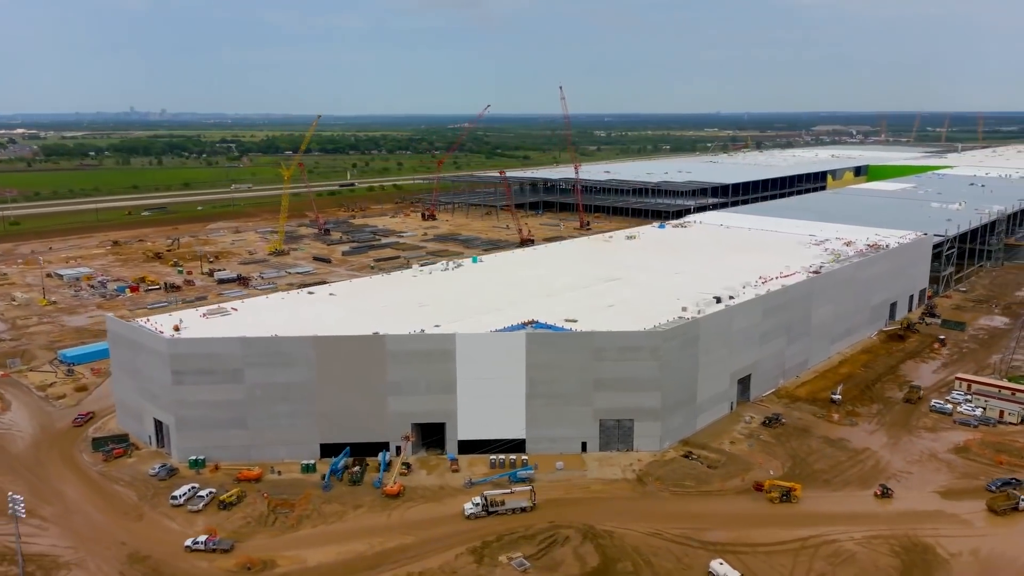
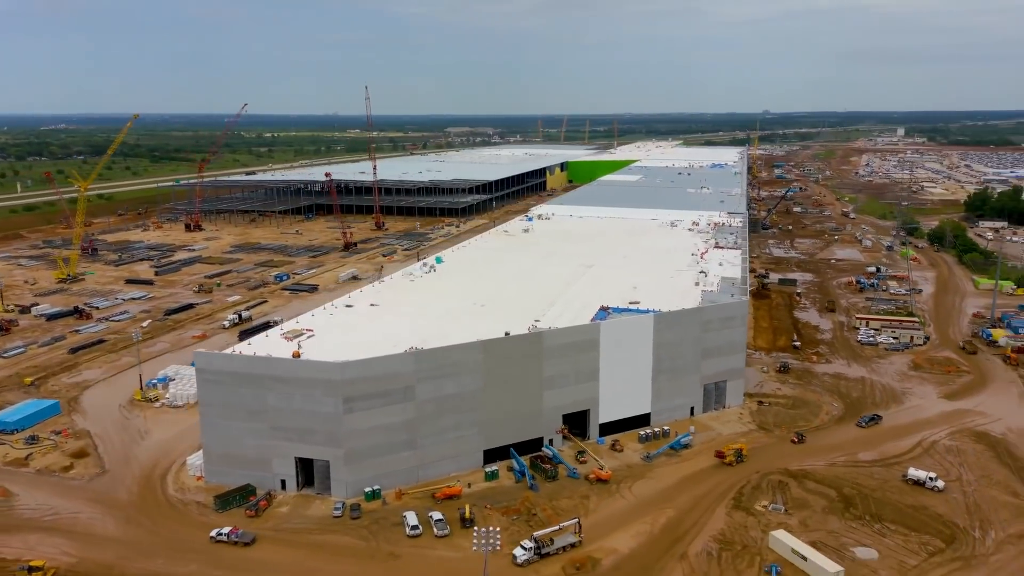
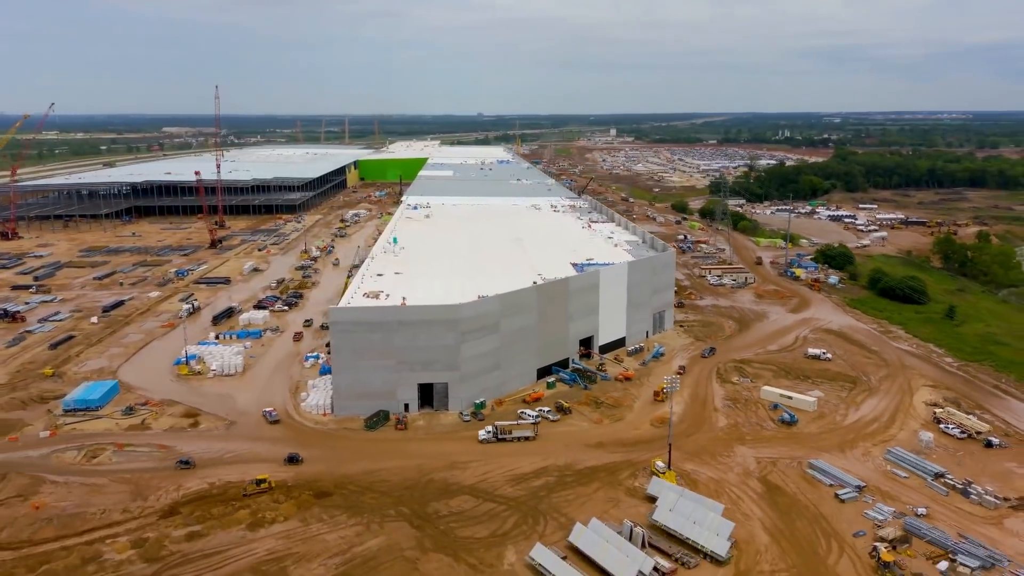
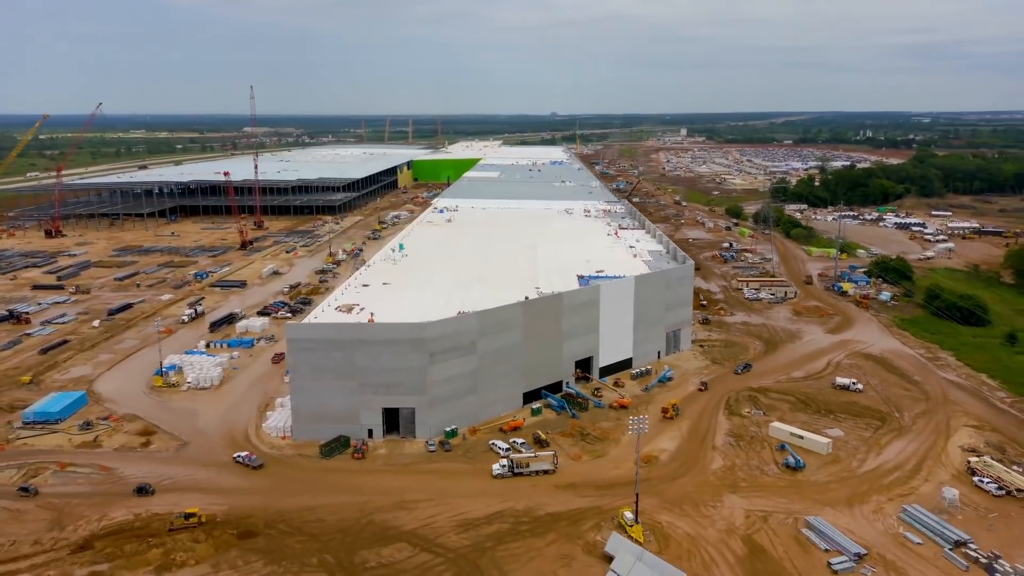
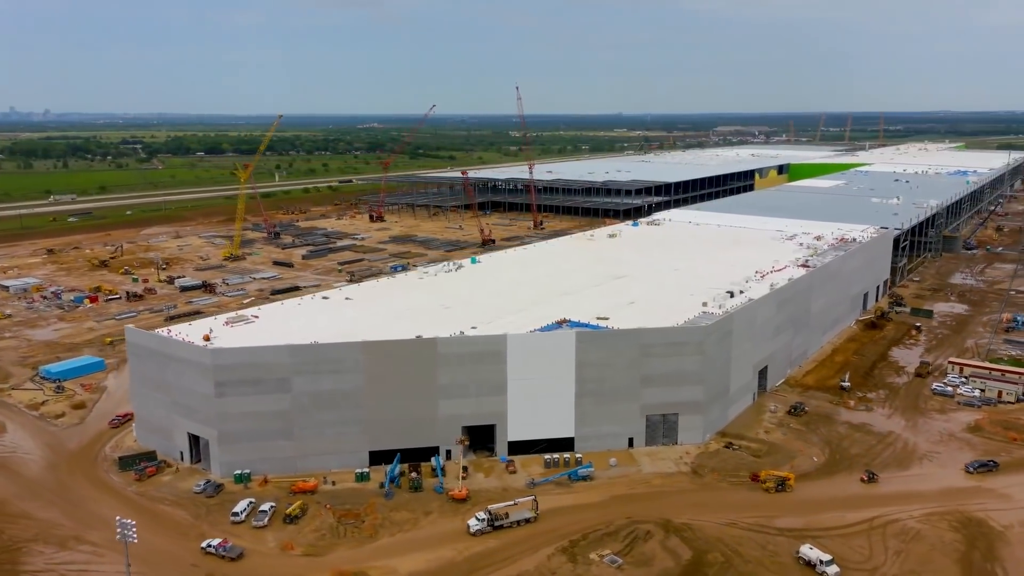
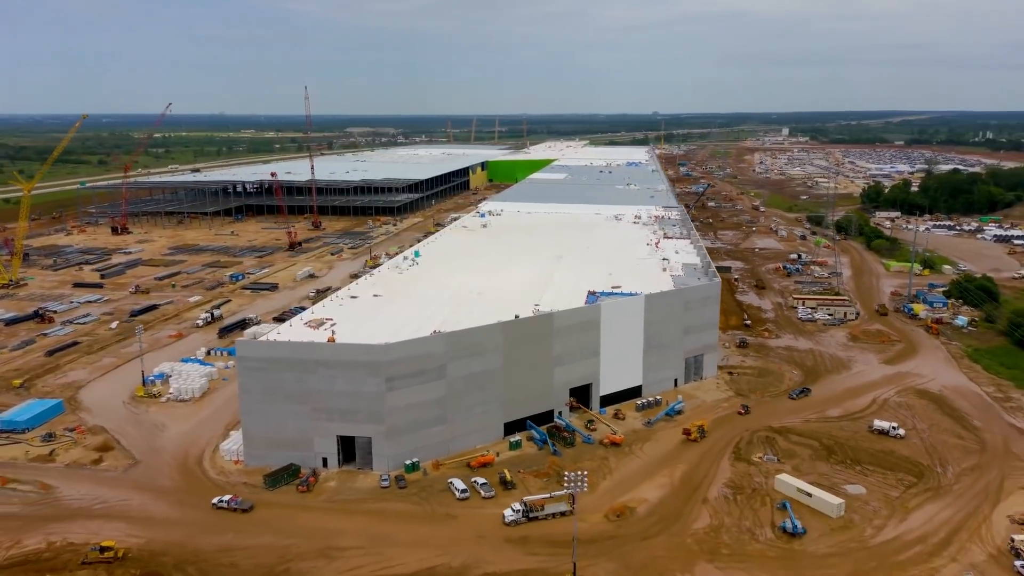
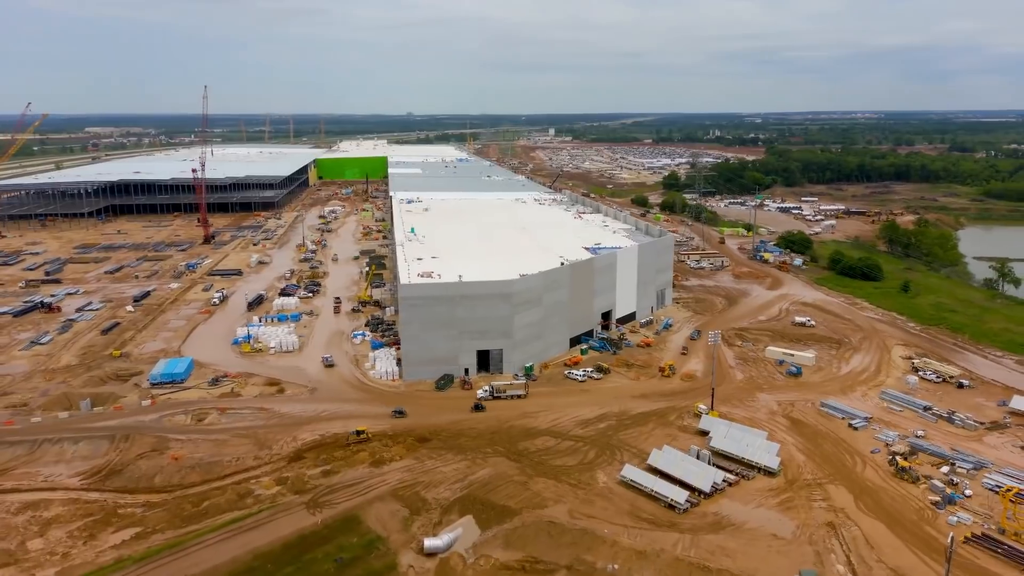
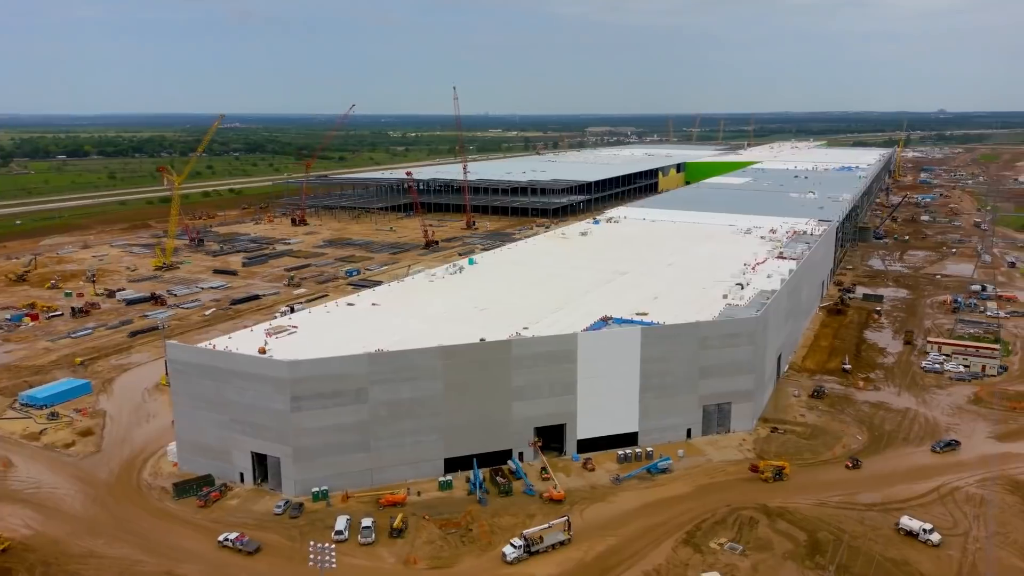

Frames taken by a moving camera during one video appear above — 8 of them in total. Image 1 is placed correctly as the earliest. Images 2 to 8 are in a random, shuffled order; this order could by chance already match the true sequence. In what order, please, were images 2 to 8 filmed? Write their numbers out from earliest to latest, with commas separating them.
5, 8, 2, 6, 4, 3, 7
